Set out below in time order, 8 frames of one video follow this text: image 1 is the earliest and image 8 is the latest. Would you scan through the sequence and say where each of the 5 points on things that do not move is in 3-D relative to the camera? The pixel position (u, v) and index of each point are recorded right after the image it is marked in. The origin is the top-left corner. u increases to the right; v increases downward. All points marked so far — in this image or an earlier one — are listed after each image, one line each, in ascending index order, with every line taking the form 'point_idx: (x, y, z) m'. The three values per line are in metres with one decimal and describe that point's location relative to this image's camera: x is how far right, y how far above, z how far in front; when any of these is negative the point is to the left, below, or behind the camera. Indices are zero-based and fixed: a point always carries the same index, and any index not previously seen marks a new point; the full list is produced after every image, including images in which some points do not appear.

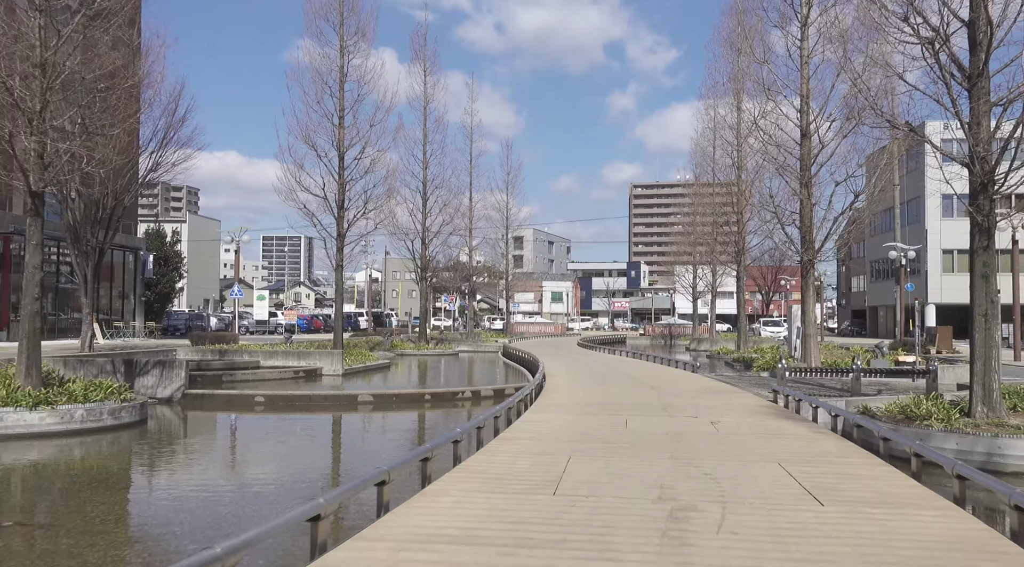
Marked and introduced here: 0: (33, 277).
0: (-6.4, +0.1, +11.4) m
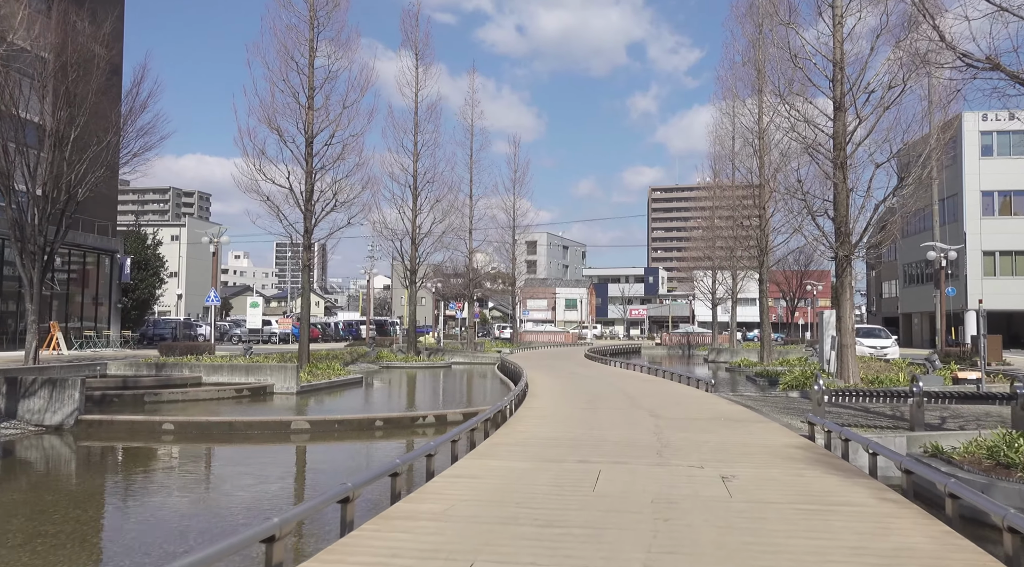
0: (-6.9, +0.1, +8.7) m
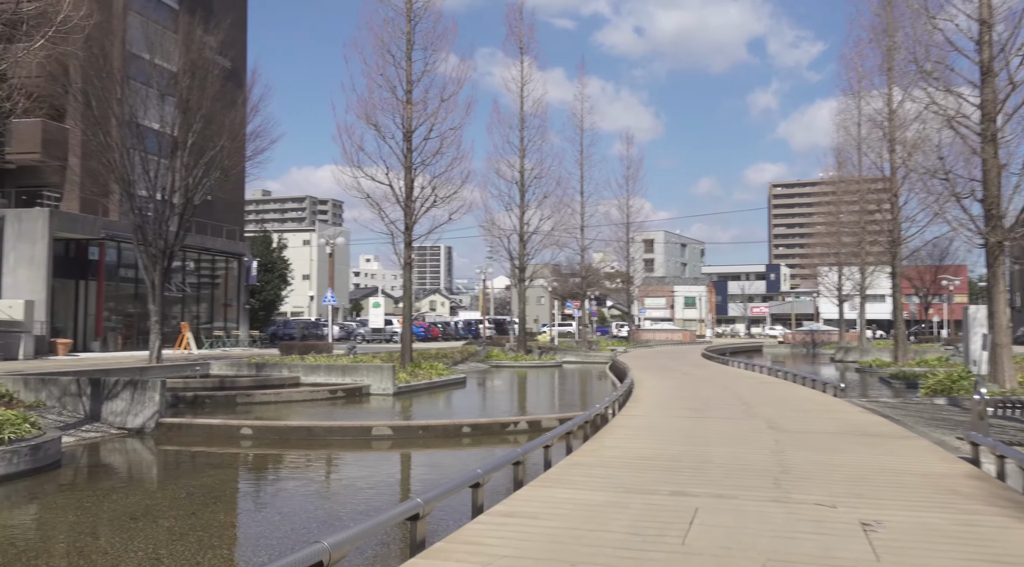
0: (-6.1, +0.1, +8.4) m
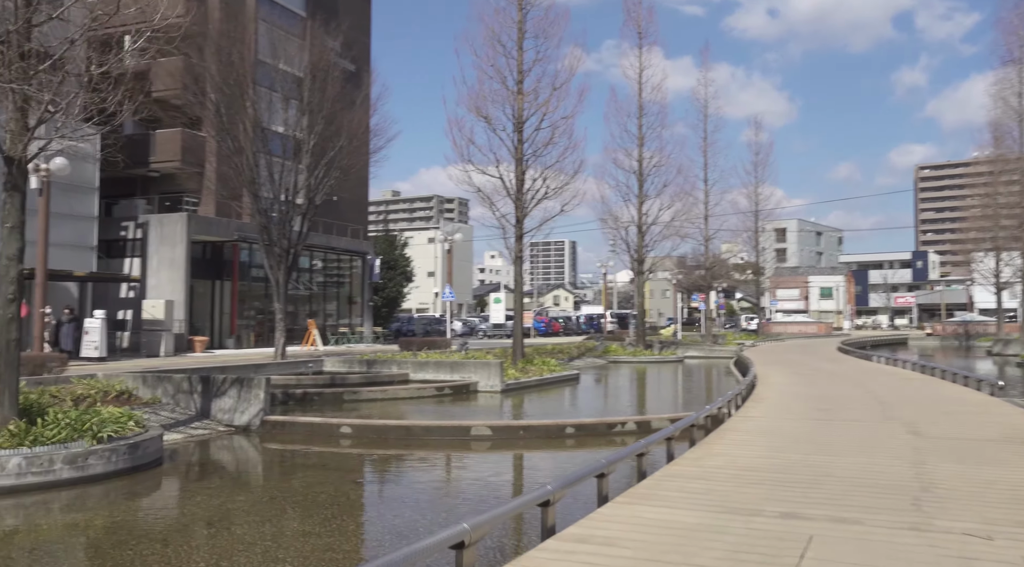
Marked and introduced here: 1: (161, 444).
0: (-5.2, +0.1, +8.7) m
1: (-3.9, -1.8, +9.3) m
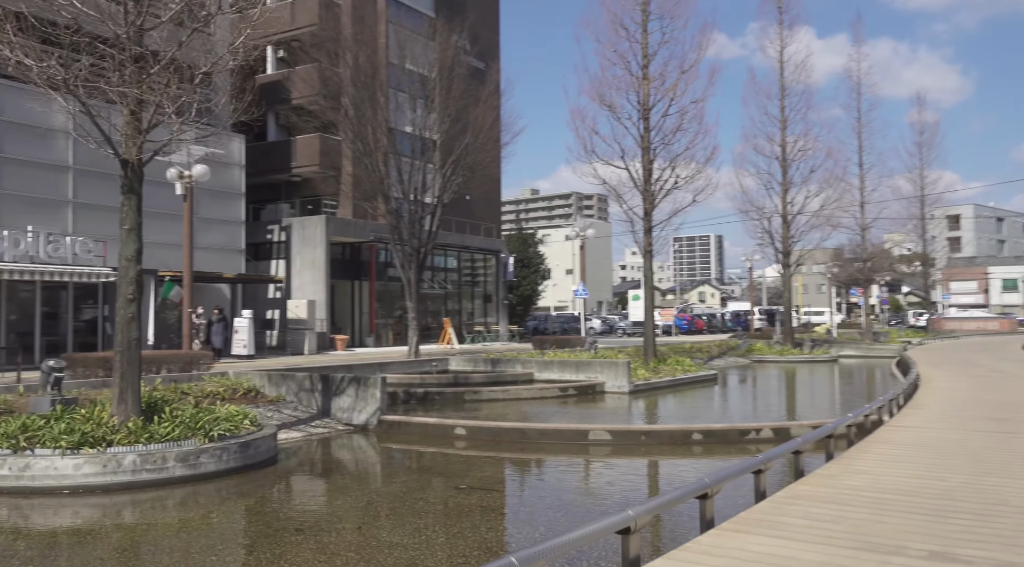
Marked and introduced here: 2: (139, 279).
0: (-4.0, +0.1, +8.9) m
1: (-2.6, -1.7, +9.3) m
2: (-4.0, 0.0, +9.0) m
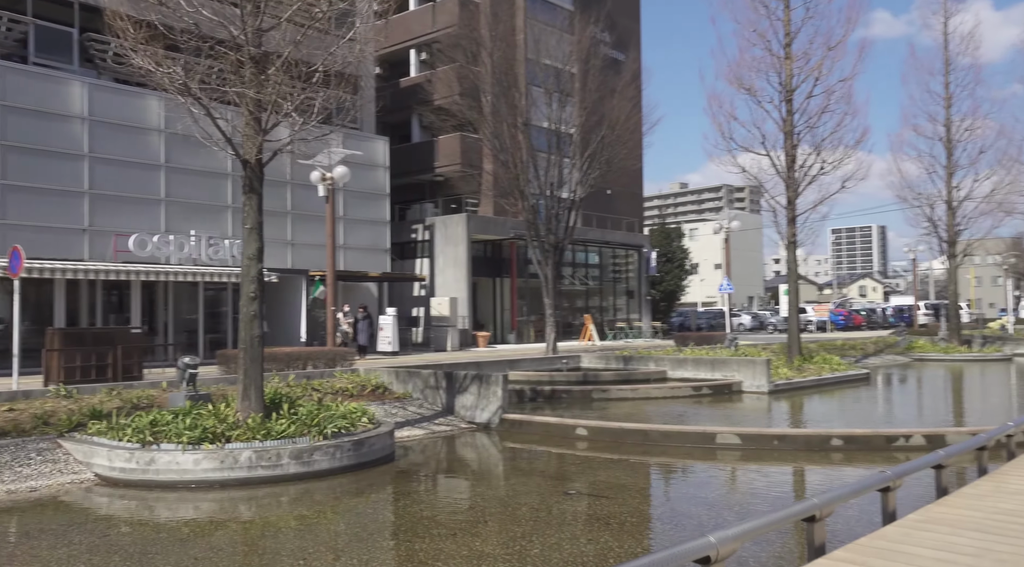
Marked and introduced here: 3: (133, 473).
0: (-2.8, +0.1, +9.1) m
1: (-1.3, -1.7, +9.3) m
2: (-2.7, +0.1, +9.2) m
3: (-3.6, -1.8, +8.1) m
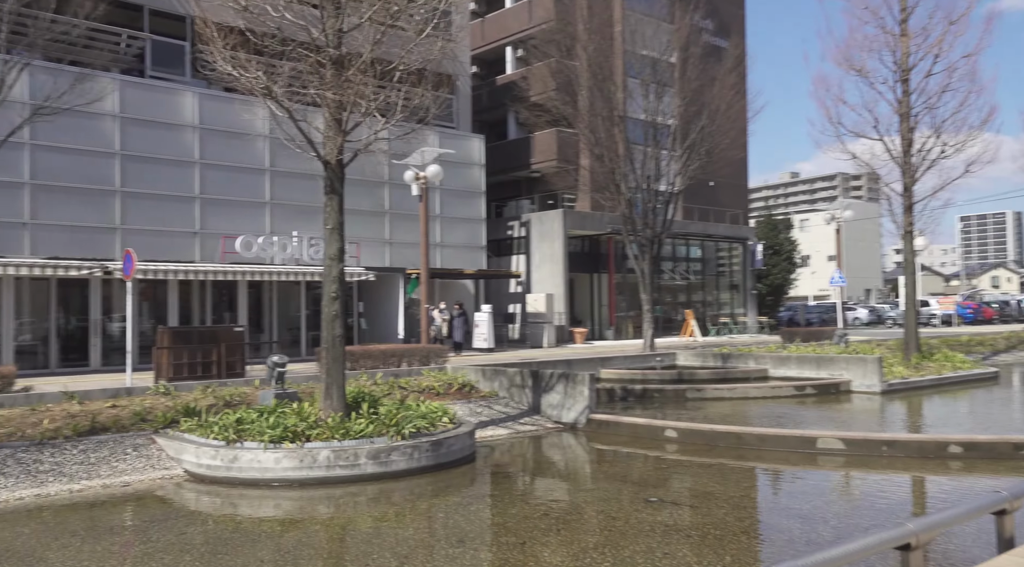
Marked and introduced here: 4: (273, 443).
0: (-2.0, +0.1, +9.1) m
1: (-0.4, -1.7, +9.1) m
2: (-1.9, +0.1, +9.2) m
3: (-2.9, -1.8, +8.2) m
4: (-2.3, -1.5, +8.2) m
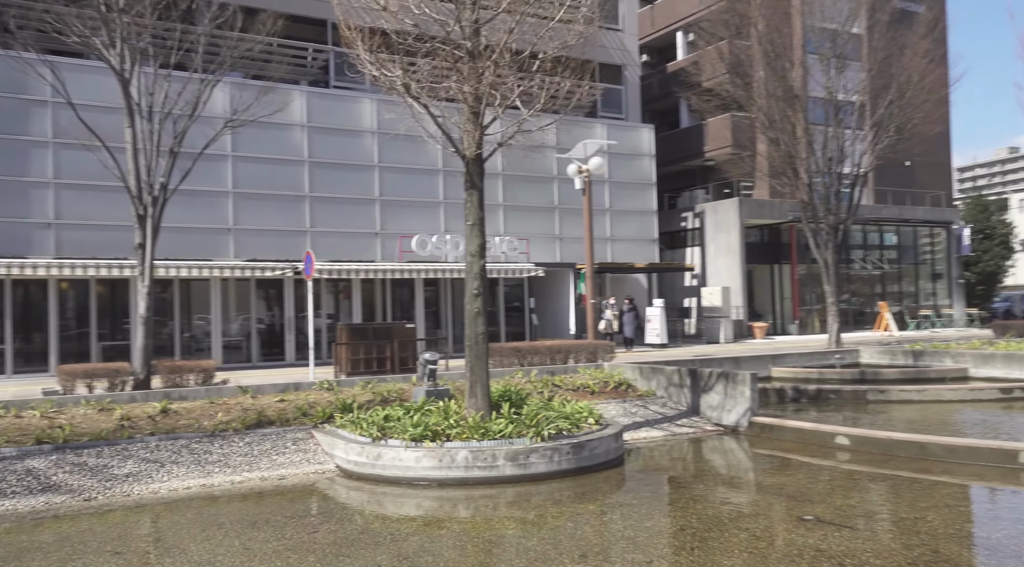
0: (-0.4, +0.2, +9.0) m
1: (+1.1, -1.6, +8.7) m
2: (-0.3, +0.1, +9.1) m
3: (-1.5, -1.8, +8.3) m
4: (-0.9, -1.5, +8.2) m
